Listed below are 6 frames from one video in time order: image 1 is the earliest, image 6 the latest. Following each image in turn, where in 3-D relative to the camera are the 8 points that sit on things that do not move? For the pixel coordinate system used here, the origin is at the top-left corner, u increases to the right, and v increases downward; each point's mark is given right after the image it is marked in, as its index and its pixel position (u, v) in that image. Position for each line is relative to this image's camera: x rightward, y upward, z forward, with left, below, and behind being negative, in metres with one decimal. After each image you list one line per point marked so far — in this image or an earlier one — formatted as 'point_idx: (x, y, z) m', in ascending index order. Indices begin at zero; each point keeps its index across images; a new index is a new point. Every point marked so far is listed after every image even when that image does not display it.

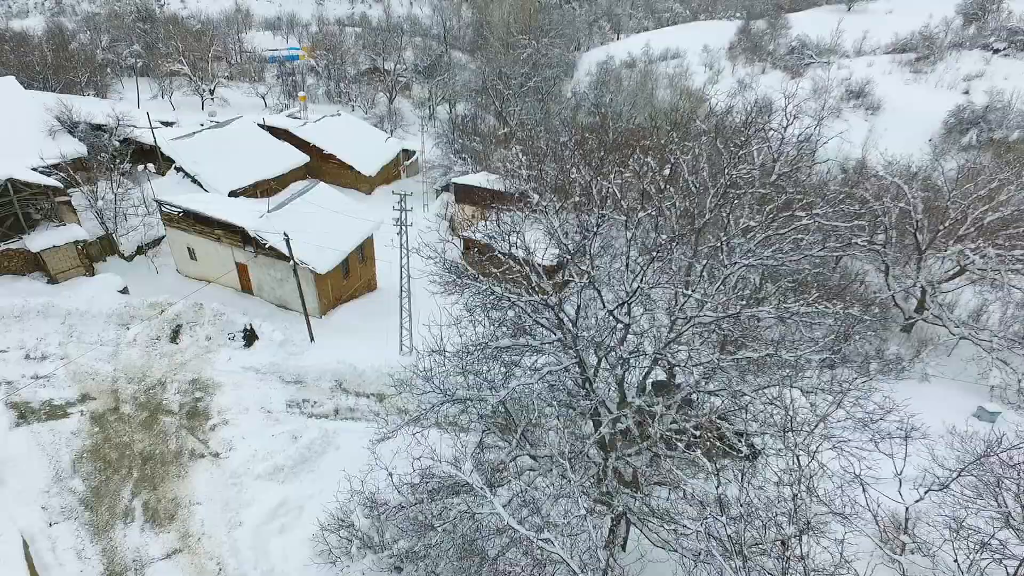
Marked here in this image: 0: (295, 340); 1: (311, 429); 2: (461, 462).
0: (-5.9, -1.4, +17.1) m
1: (-4.5, -3.1, +14.1) m
2: (-1.0, -3.2, +11.5) m
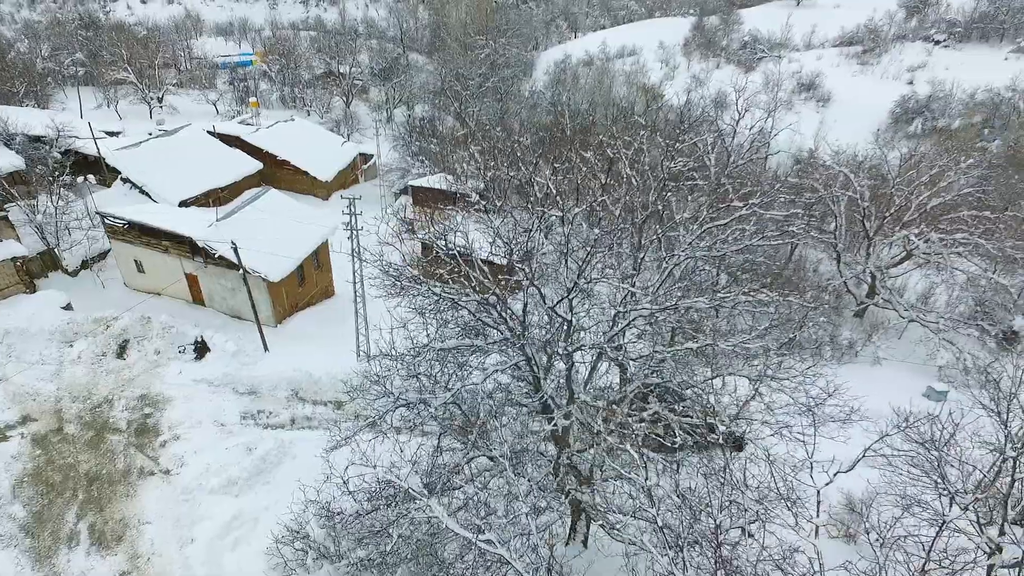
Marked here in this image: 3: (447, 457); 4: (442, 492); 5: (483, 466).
0: (-7.0, -1.6, +16.7) m
1: (-5.4, -3.3, +13.9) m
2: (-1.8, -3.2, +11.3) m
3: (-1.3, -3.4, +12.5) m
4: (-1.2, -3.4, +10.5) m
5: (-0.5, -3.0, +10.7) m
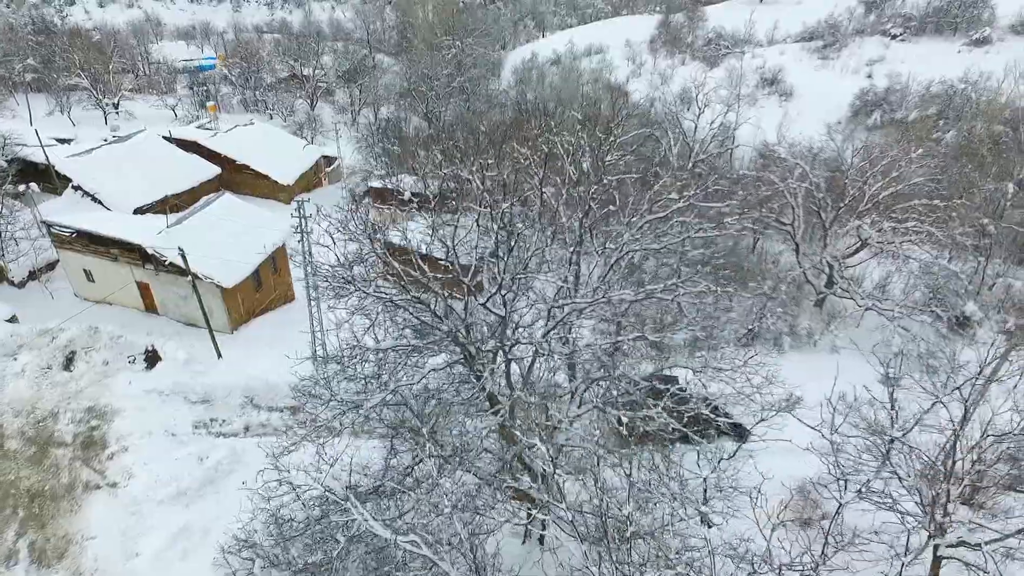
0: (-8.1, -1.8, +16.4) m
1: (-6.3, -3.5, +13.6) m
2: (-2.6, -3.3, +11.2) m
3: (-2.2, -3.4, +12.4) m
4: (-2.0, -3.4, +10.4) m
5: (-1.3, -3.0, +10.6) m
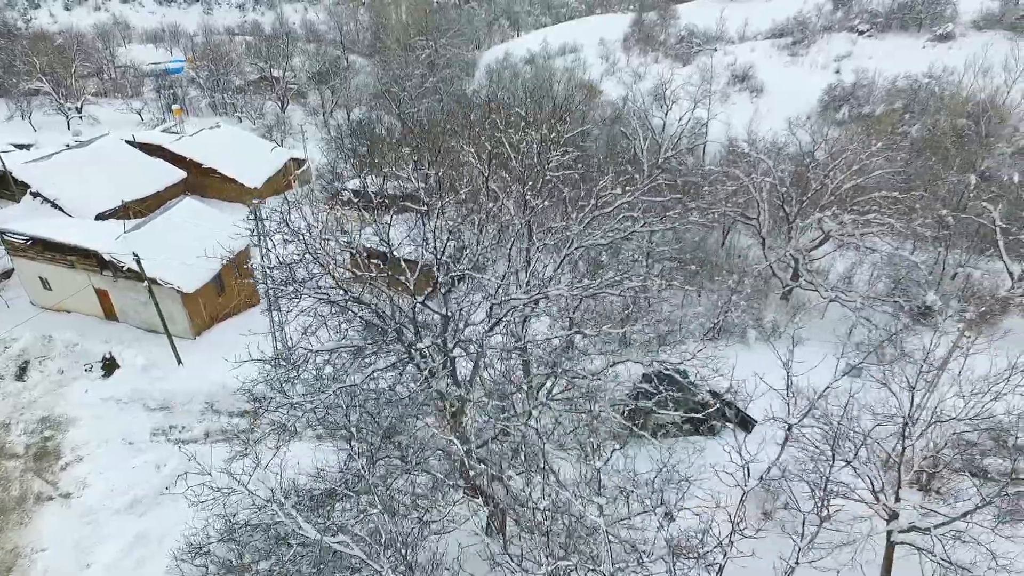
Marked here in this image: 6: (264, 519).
0: (-9.0, -1.9, +16.2) m
1: (-7.1, -3.6, +13.4) m
2: (-3.3, -3.3, +11.1) m
3: (-2.9, -3.4, +12.3) m
4: (-2.7, -3.4, +10.4) m
5: (-2.1, -3.0, +10.6) m
6: (-4.2, -3.9, +10.6) m
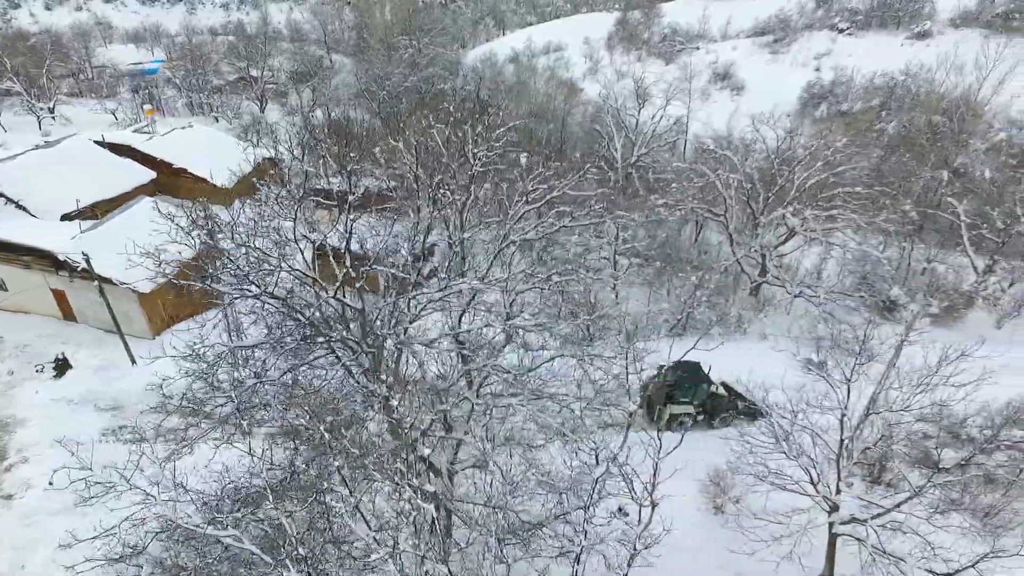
0: (-10.0, -1.9, +16.0) m
1: (-8.1, -3.5, +13.3) m
2: (-4.3, -3.2, +11.1) m
3: (-3.9, -3.3, +12.3) m
4: (-3.7, -3.4, +10.3) m
5: (-3.1, -3.0, +10.5) m
6: (-5.1, -3.9, +10.5) m
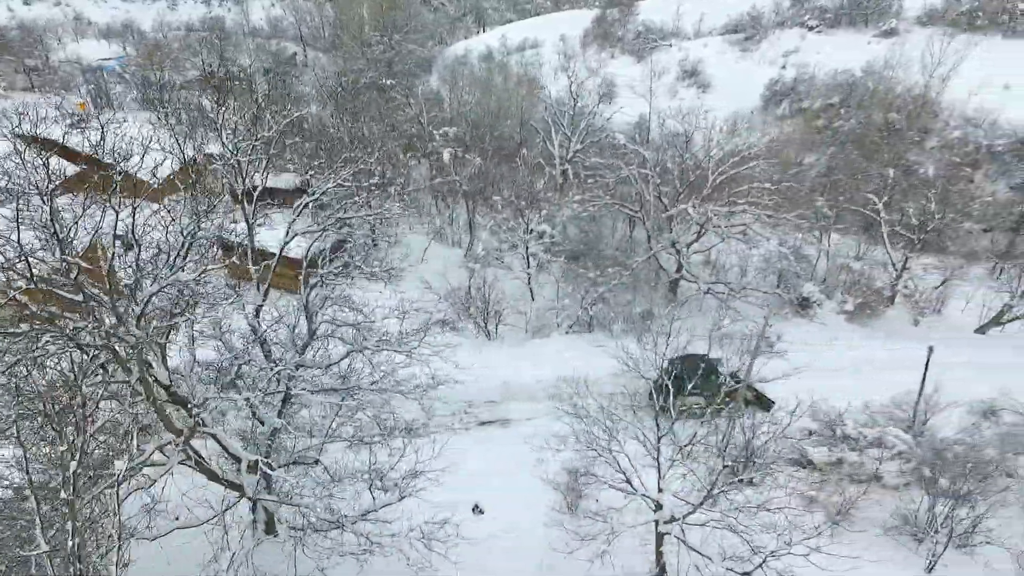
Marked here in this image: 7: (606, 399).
0: (-13.2, -1.8, +15.8) m
1: (-11.3, -3.4, +13.1) m
2: (-7.5, -3.1, +10.9) m
3: (-7.1, -3.2, +12.0) m
4: (-6.9, -3.3, +10.1) m
5: (-6.2, -2.8, +10.3) m
6: (-8.3, -3.7, +10.3) m
7: (+2.8, -2.8, +16.1) m
